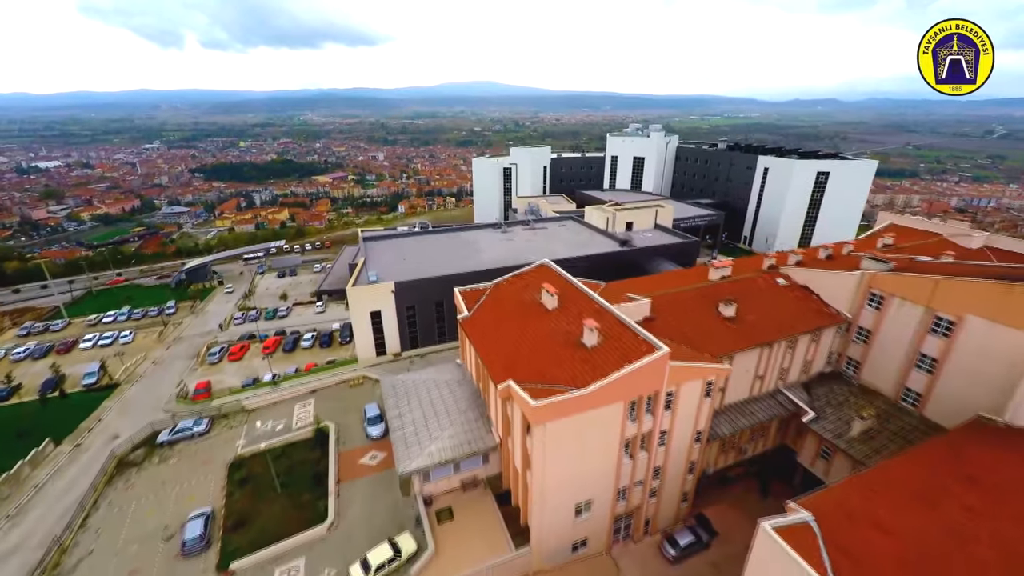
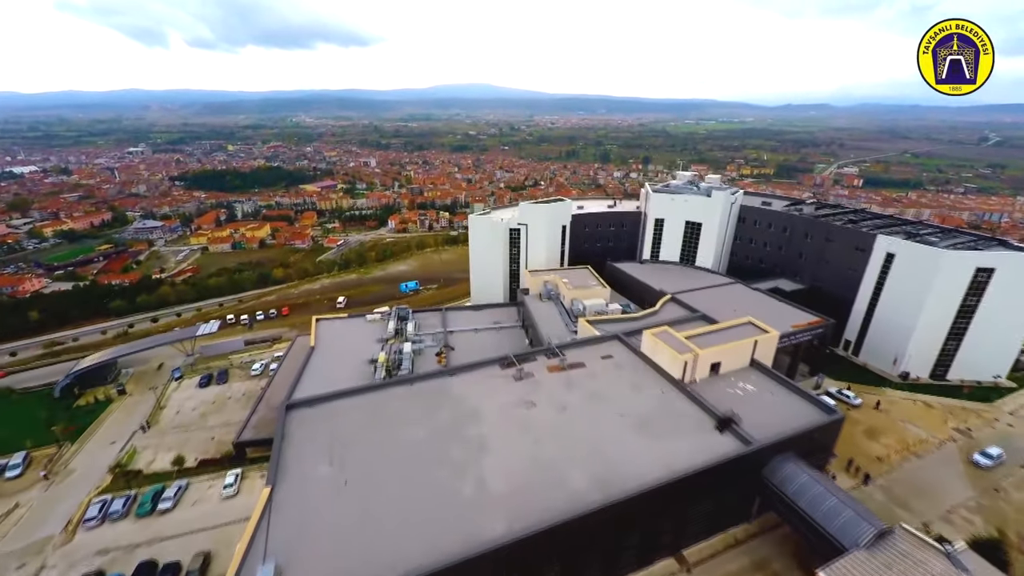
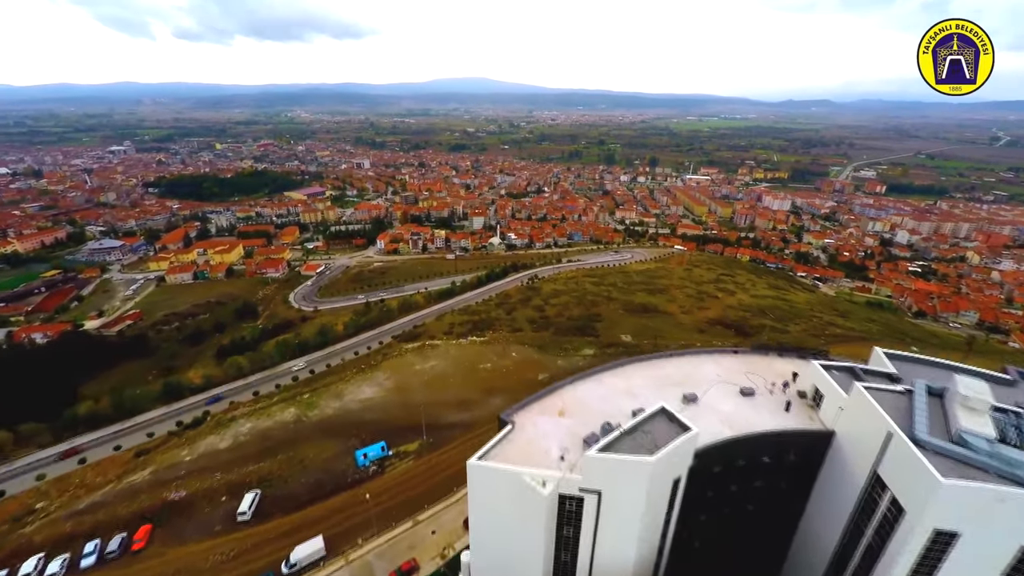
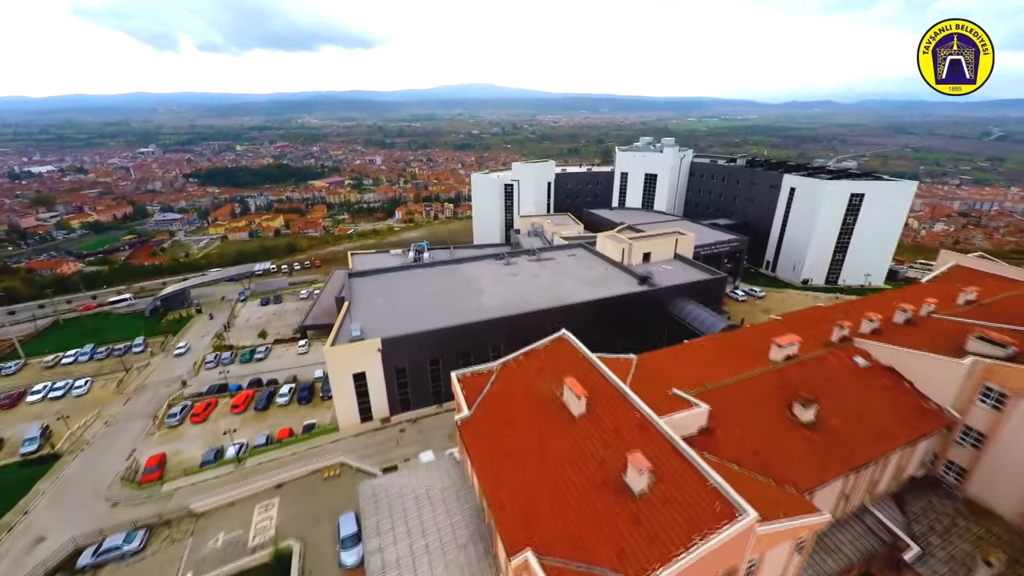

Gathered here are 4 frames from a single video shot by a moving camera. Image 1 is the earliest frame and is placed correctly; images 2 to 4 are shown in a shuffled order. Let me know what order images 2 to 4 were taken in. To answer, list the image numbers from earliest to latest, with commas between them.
4, 2, 3
